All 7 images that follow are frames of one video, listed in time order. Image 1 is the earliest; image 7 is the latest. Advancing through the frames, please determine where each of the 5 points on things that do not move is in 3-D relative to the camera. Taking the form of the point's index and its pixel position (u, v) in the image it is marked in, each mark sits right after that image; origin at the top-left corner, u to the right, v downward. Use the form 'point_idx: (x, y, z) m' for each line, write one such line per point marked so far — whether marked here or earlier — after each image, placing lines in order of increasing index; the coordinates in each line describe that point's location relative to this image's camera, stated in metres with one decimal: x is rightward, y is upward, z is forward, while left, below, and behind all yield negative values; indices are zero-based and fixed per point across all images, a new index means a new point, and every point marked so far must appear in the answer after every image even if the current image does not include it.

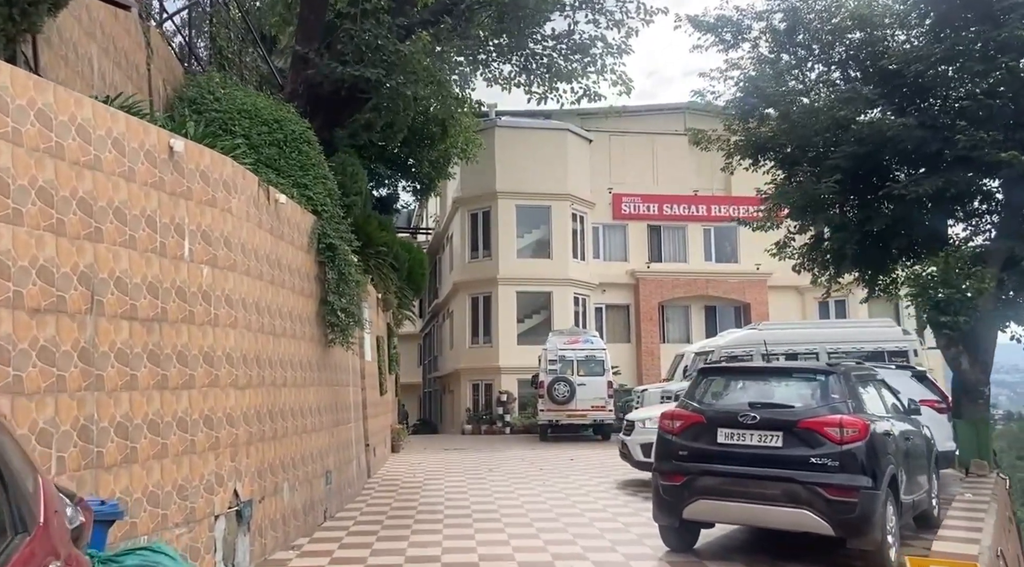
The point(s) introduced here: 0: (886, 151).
0: (+5.8, +2.1, +13.4) m
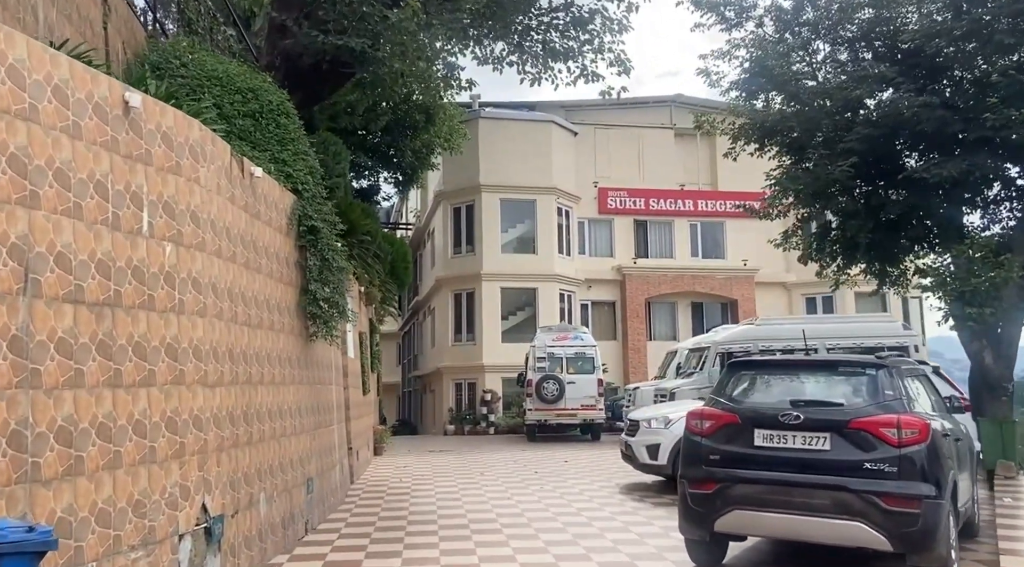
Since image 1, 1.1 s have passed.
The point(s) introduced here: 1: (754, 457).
0: (+5.7, +2.2, +12.6) m
1: (+1.9, -1.3, +6.6) m
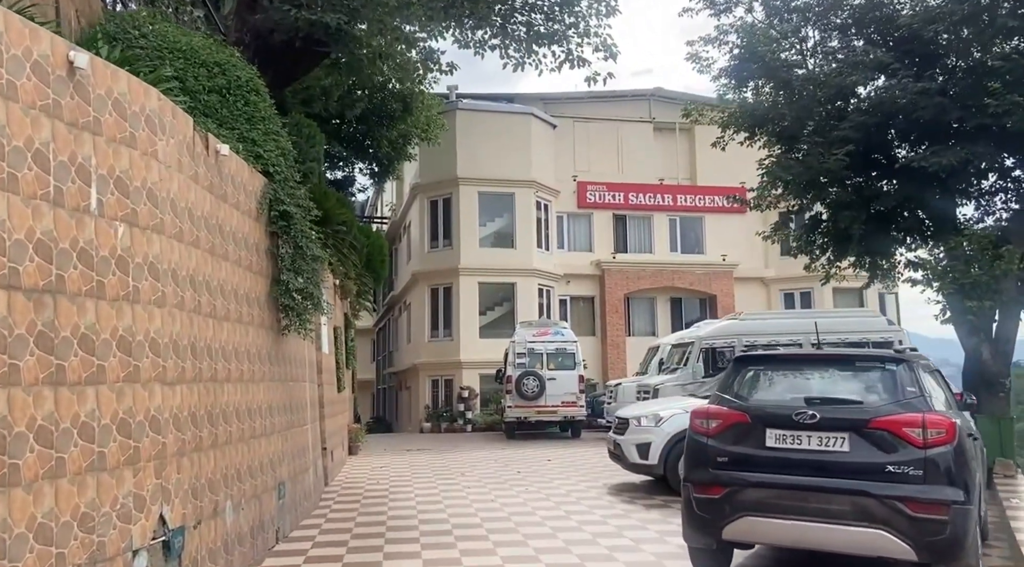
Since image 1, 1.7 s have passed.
0: (+5.5, +2.3, +12.2) m
1: (+1.8, -1.3, +6.1) m
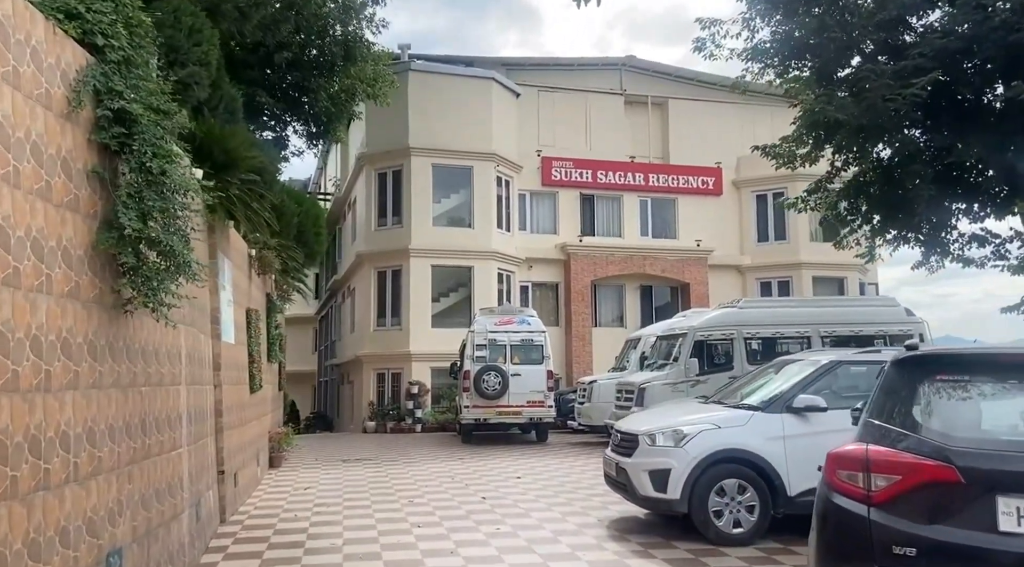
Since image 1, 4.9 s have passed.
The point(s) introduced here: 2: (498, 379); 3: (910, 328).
0: (+5.2, +2.6, +9.5) m
1: (+1.8, -1.0, +3.2) m
2: (-0.3, -2.1, +18.7) m
3: (+7.5, -0.8, +16.0) m
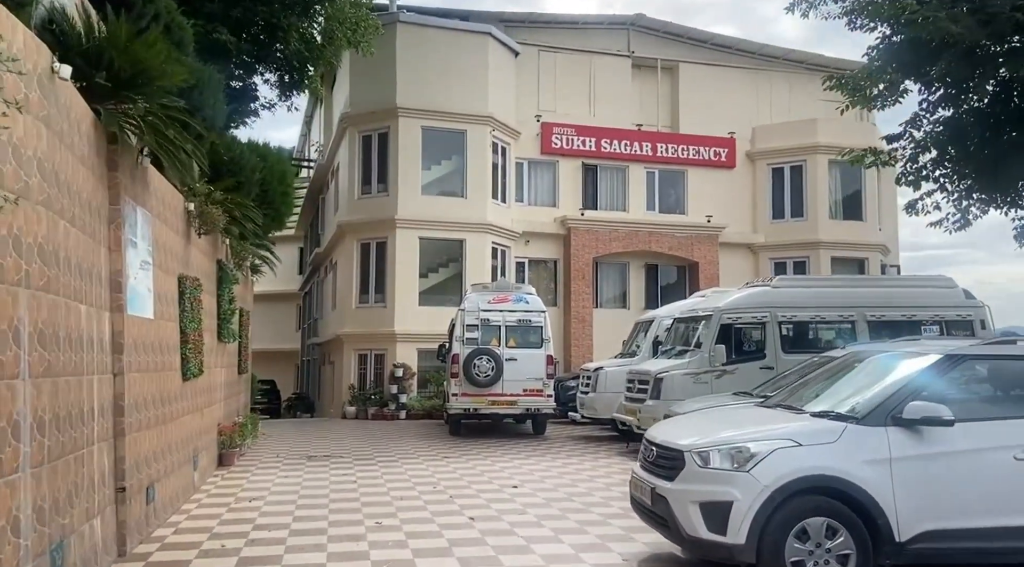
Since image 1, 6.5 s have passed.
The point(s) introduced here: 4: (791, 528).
0: (+5.2, +2.8, +7.2) m
1: (+1.8, -0.8, +0.9) m
2: (-0.4, -1.6, +16.5) m
3: (+7.4, -0.5, +13.9) m
4: (+1.8, -1.6, +5.6) m
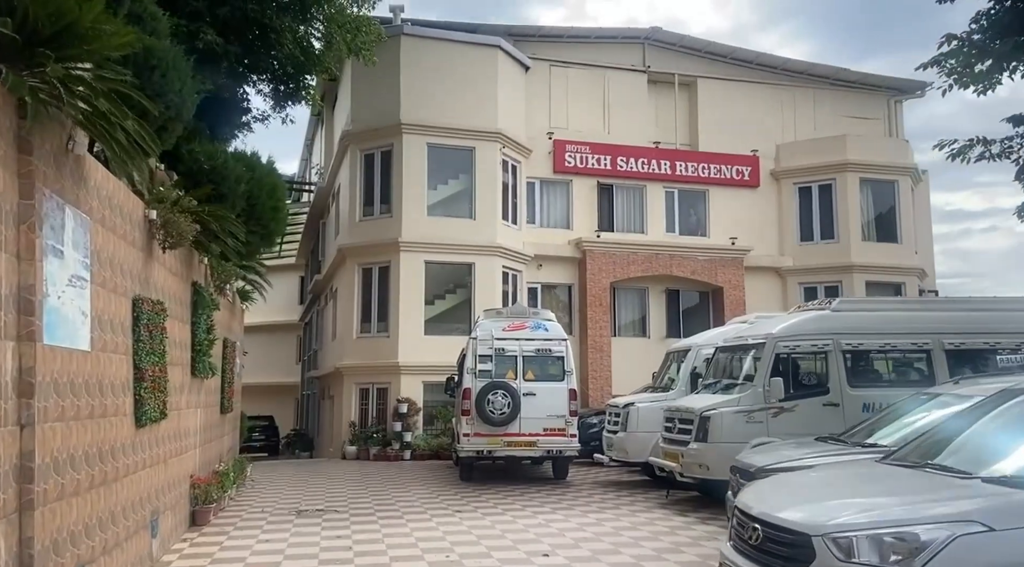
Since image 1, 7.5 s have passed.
0: (+5.5, +2.7, +5.5) m
1: (+2.1, -0.7, -0.9) m
2: (-0.1, -2.0, +14.7) m
3: (+7.7, -0.8, +12.0) m
4: (+2.1, -1.6, +3.8) m
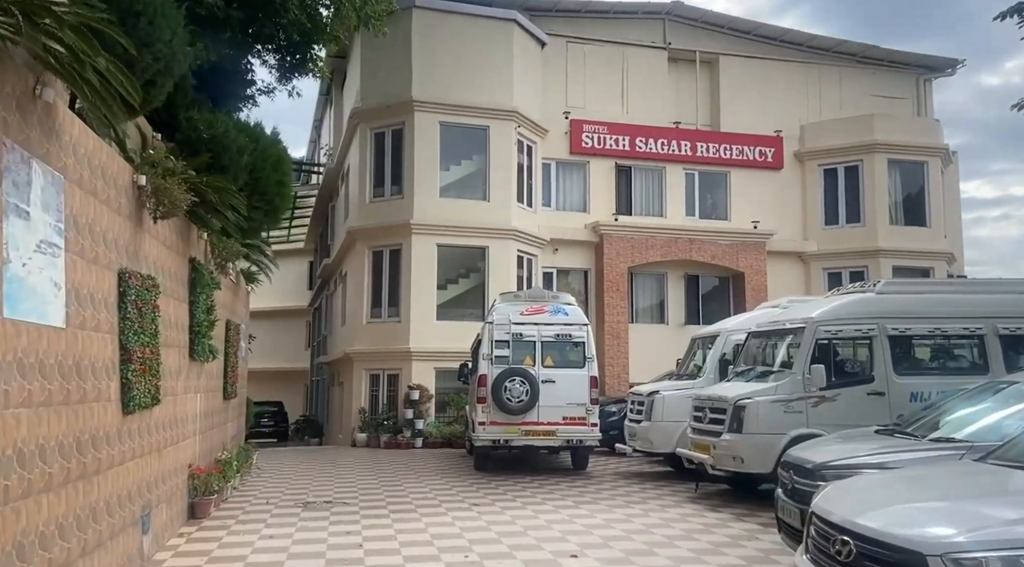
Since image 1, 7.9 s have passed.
0: (+5.7, +2.9, +4.6) m
1: (+2.2, -0.6, -1.7) m
2: (+0.2, -1.7, +13.9) m
3: (+8.0, -0.5, +11.2) m
4: (+2.3, -1.5, +3.0) m
